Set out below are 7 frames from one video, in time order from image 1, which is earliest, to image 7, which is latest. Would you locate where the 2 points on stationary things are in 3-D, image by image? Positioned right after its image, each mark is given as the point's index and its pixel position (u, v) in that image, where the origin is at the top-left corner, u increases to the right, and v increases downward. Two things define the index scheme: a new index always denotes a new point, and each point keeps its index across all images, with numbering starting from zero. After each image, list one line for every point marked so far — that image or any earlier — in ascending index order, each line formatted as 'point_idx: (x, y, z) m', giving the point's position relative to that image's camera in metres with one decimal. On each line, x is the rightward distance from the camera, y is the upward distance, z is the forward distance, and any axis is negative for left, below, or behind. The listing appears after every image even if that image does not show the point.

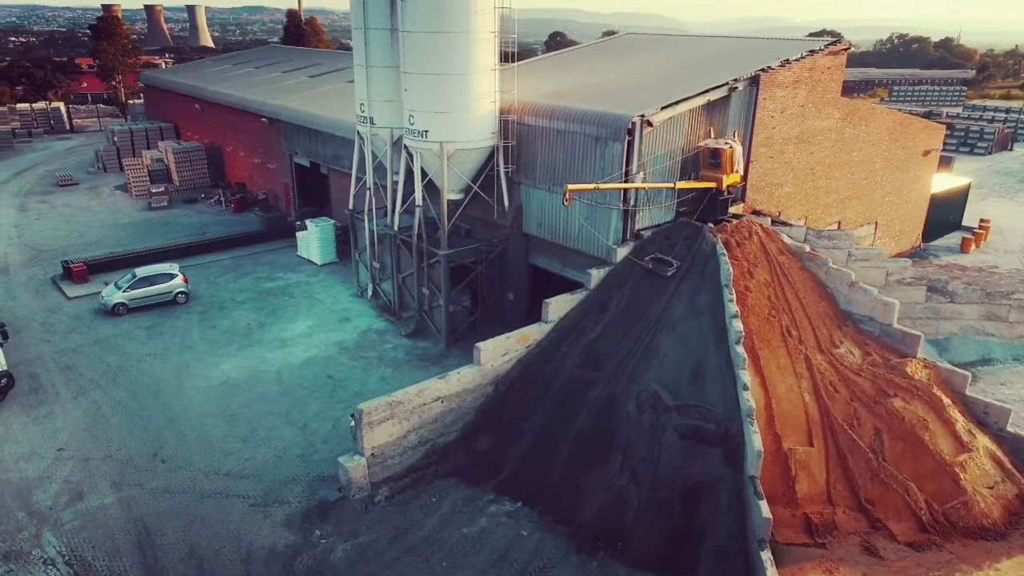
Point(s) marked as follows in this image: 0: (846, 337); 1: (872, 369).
0: (+7.7, -1.1, +16.7) m
1: (+7.9, -1.8, +15.8) m
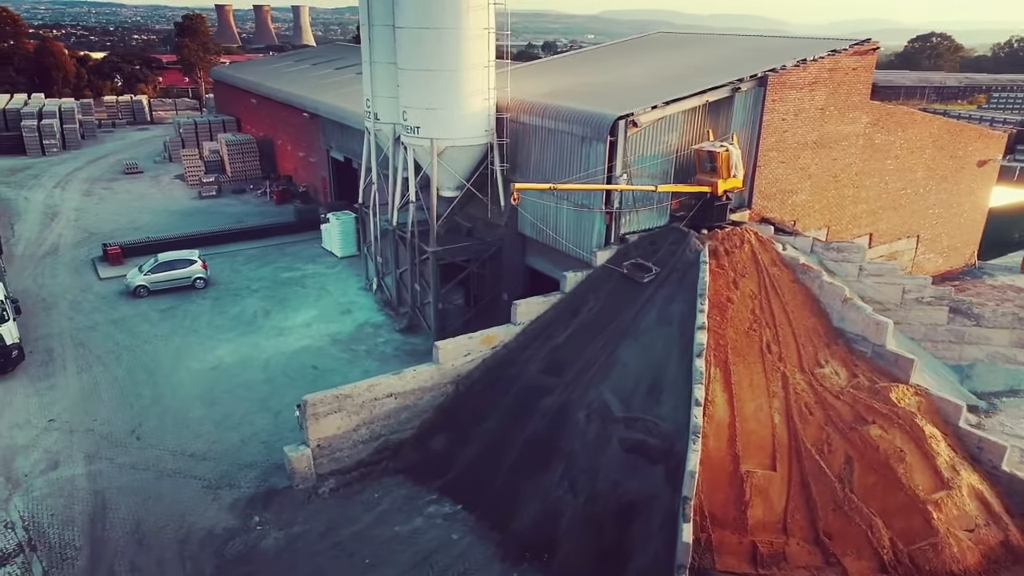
0: (+6.9, -1.5, +15.6) m
1: (+7.0, -2.1, +14.7) m
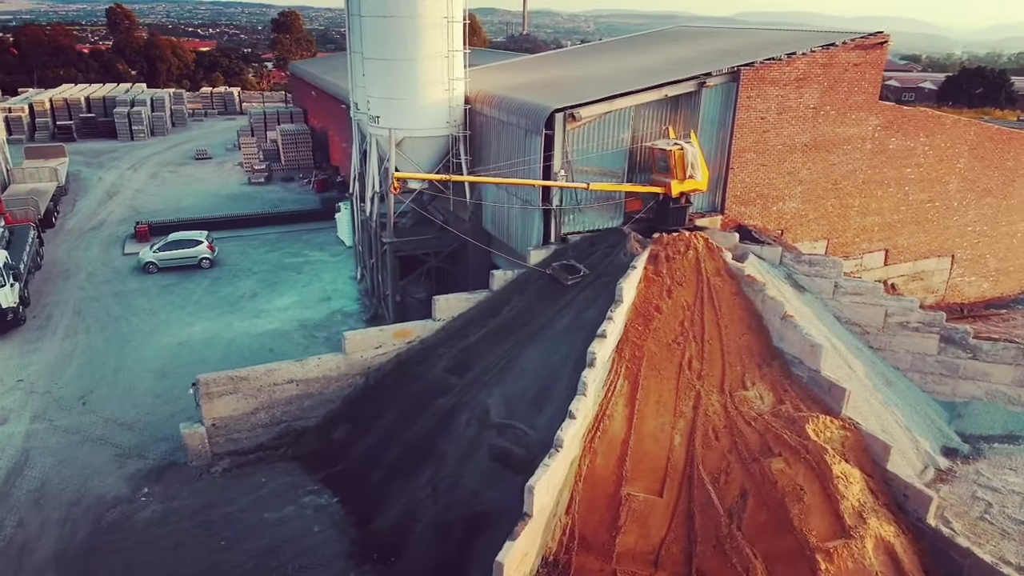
0: (+4.9, -1.8, +14.1) m
1: (+4.7, -2.4, +13.2) m
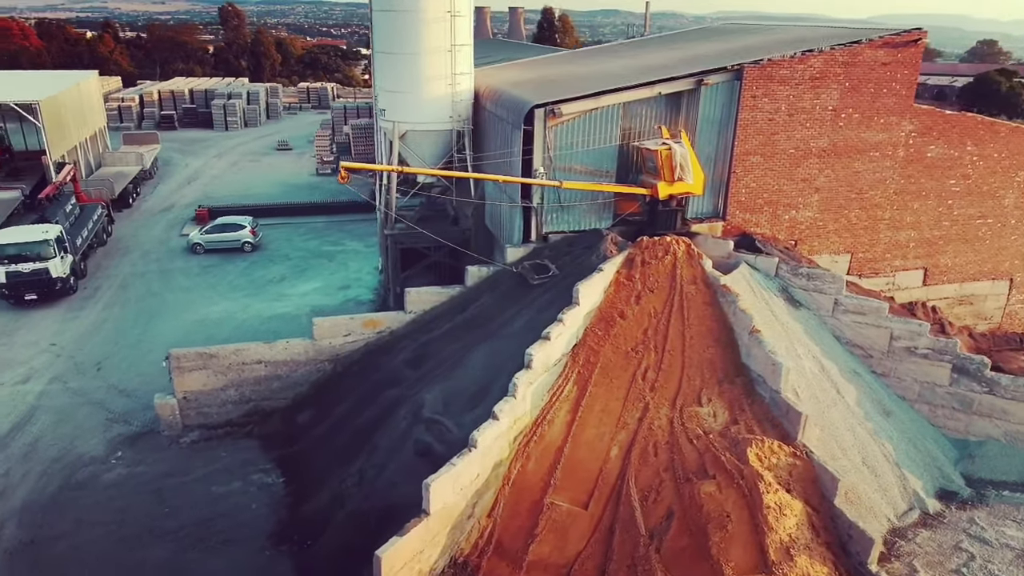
0: (+3.8, -2.0, +13.2) m
1: (+3.5, -2.6, +12.3) m
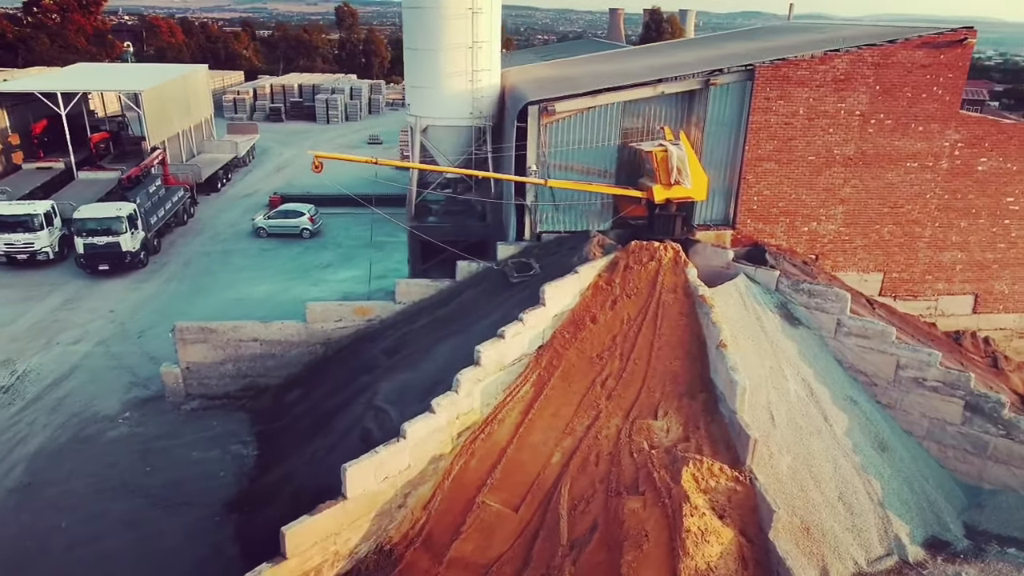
0: (+2.9, -2.1, +12.6) m
1: (+2.4, -2.7, +11.7) m
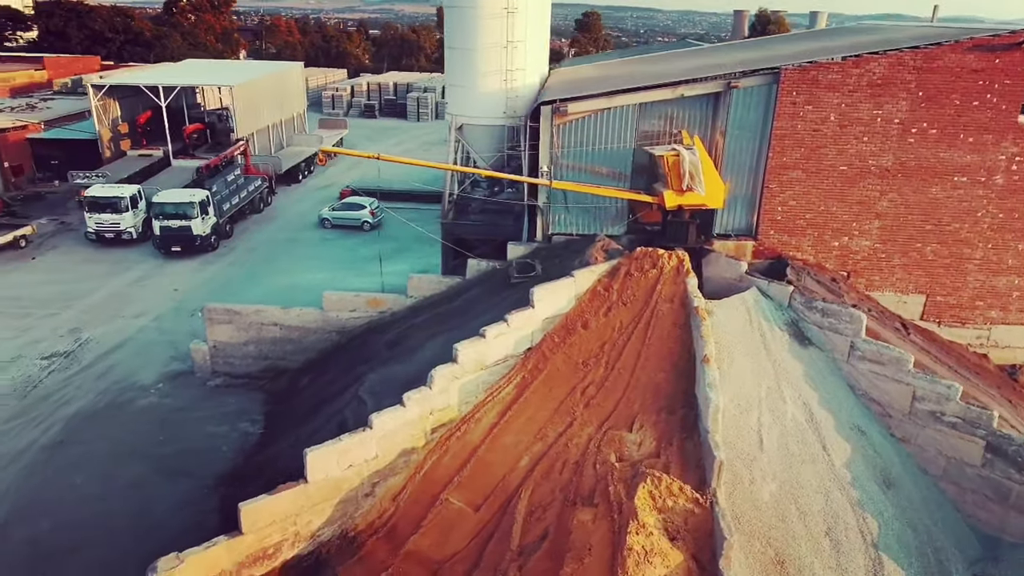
0: (+2.4, -2.3, +12.1) m
1: (+1.7, -2.8, +11.3) m
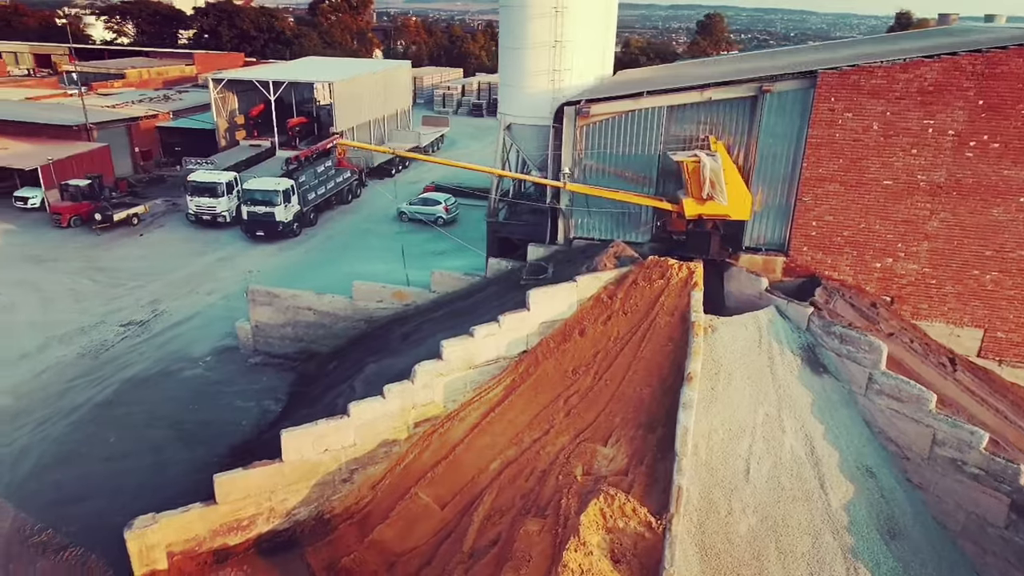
0: (+1.9, -2.4, +11.6) m
1: (+1.1, -3.0, +10.9) m
